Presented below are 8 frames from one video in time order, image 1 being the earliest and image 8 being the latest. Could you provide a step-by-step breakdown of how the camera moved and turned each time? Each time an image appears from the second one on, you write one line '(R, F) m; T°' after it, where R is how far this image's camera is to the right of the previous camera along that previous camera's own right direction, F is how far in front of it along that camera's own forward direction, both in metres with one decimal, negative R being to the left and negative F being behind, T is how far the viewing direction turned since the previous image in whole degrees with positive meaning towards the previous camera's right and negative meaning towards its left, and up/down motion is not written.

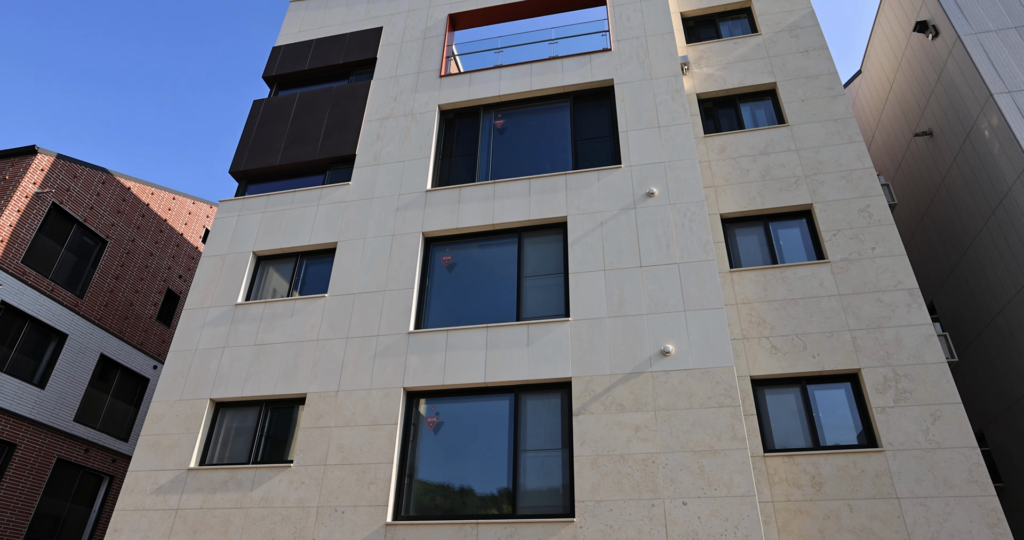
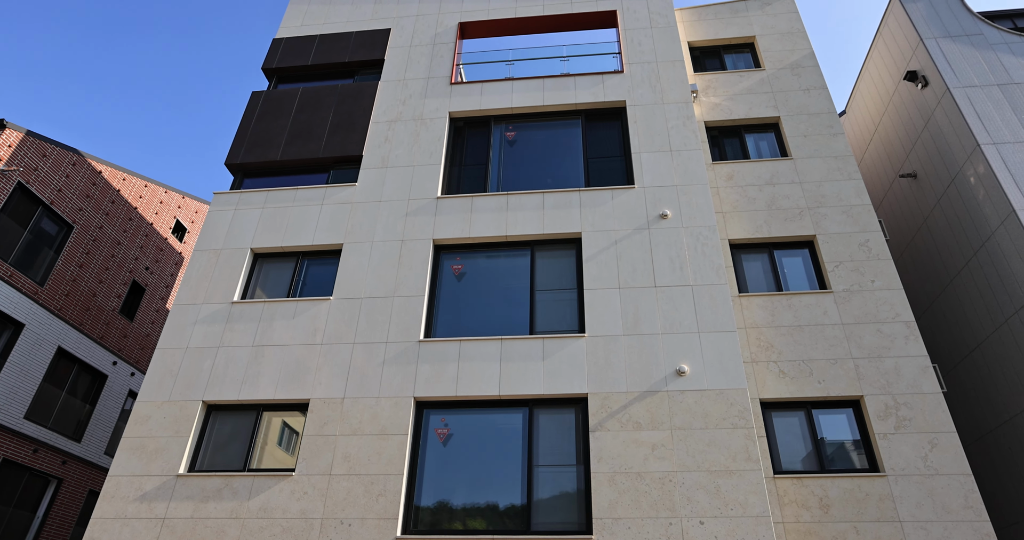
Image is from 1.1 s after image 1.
(-1.4, 0.0) m; +5°
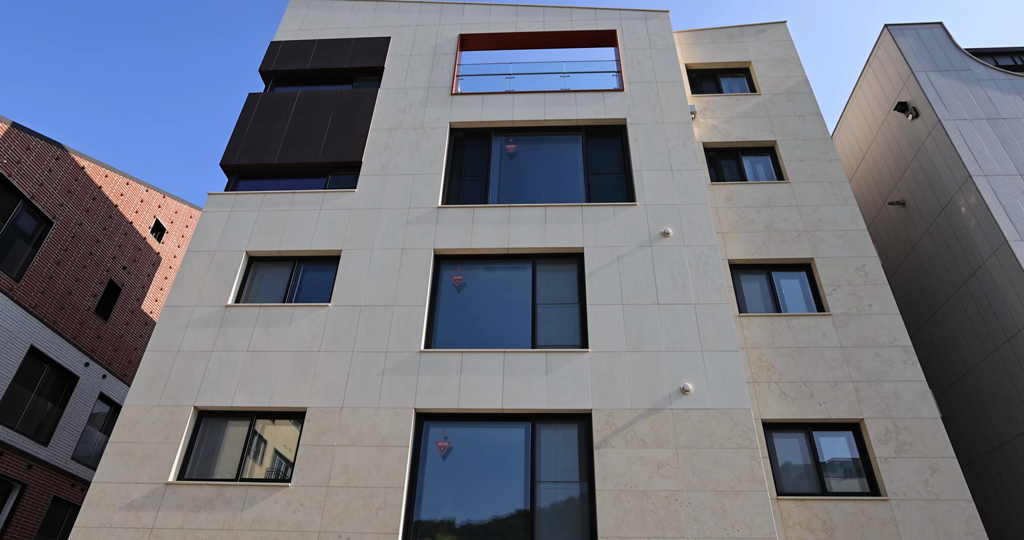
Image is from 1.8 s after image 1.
(-0.7, 0.0) m; +3°
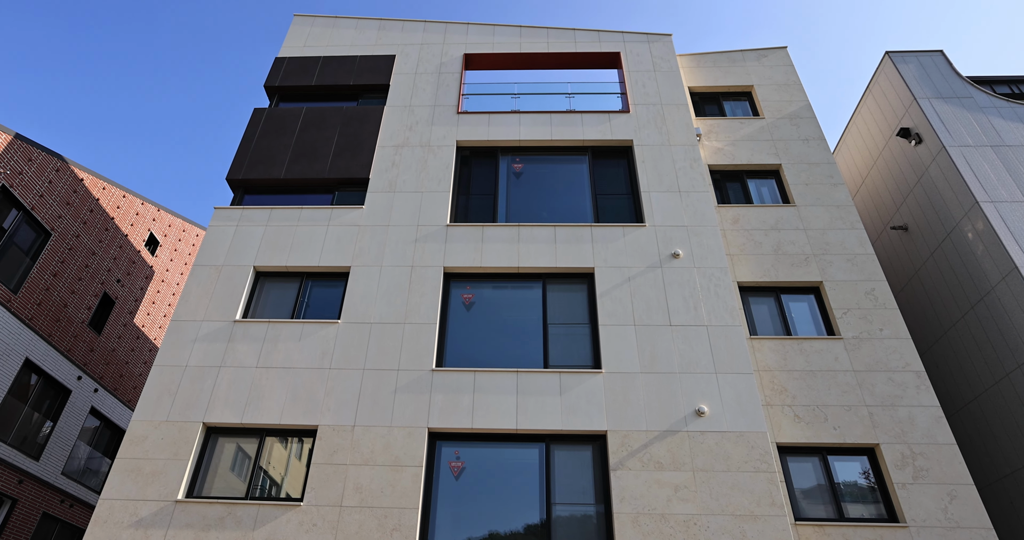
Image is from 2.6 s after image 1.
(-0.6, 0.0) m; +2°
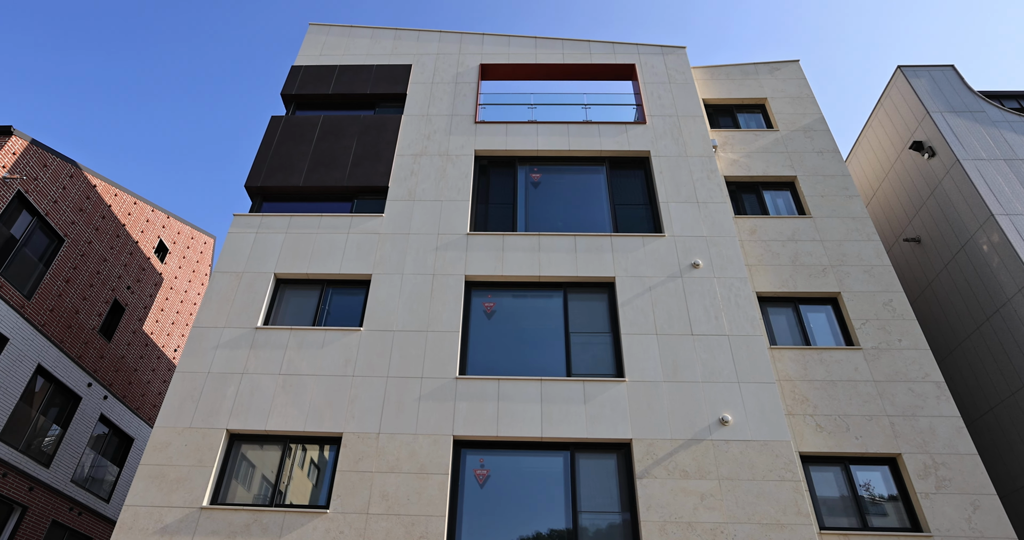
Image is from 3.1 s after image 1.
(-0.6, -0.1) m; +1°
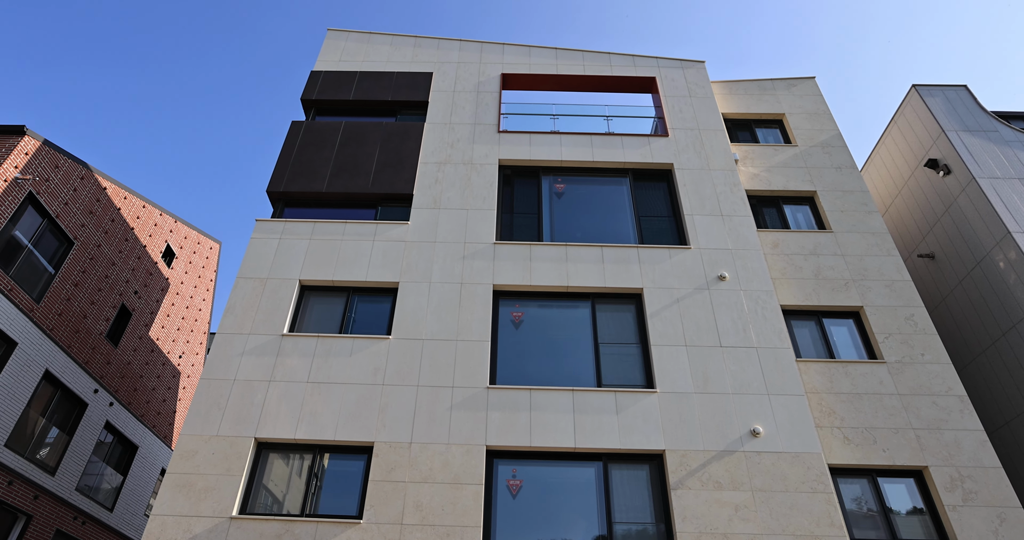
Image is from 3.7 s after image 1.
(-0.9, 0.0) m; +2°
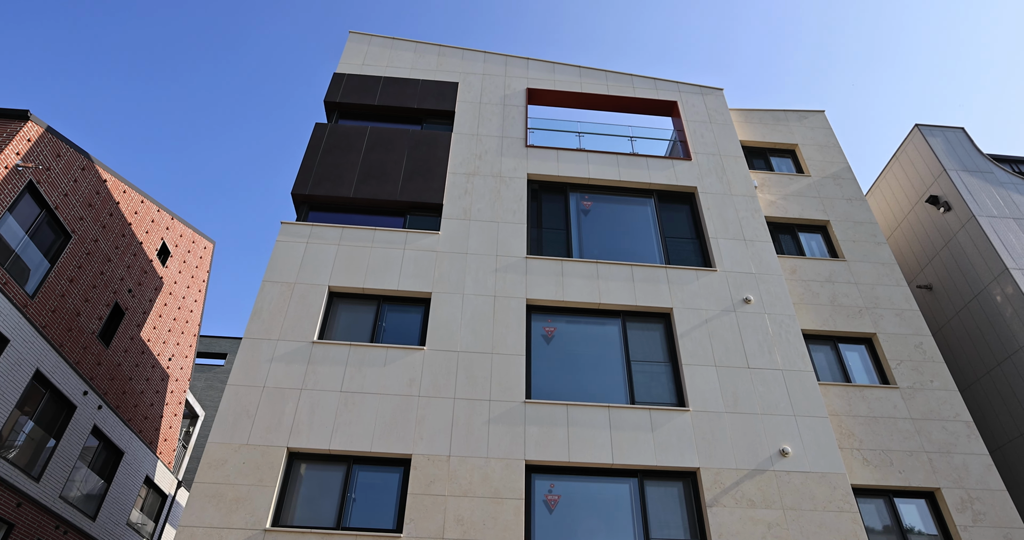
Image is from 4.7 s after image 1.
(-1.7, -0.1) m; +4°
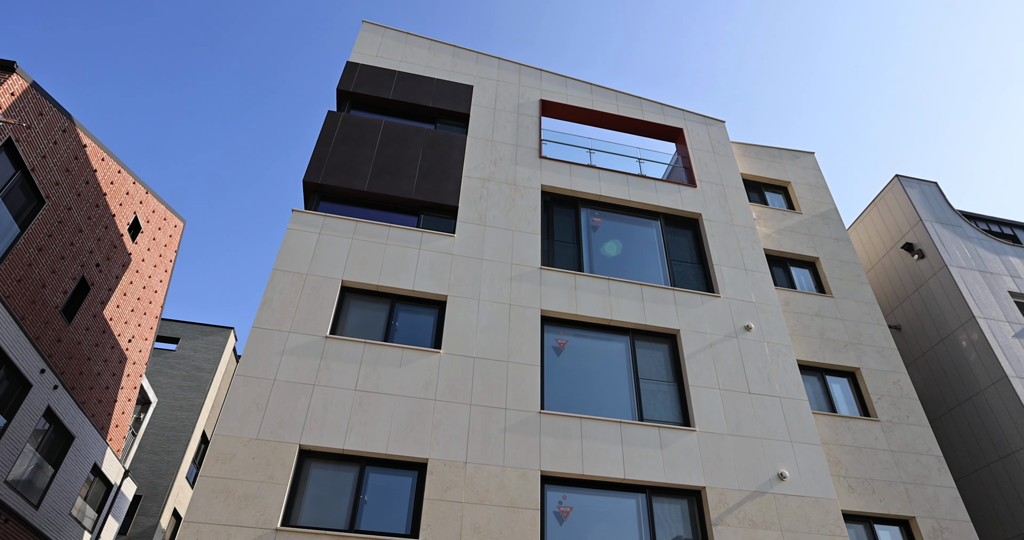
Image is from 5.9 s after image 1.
(-1.8, 0.0) m; +6°
